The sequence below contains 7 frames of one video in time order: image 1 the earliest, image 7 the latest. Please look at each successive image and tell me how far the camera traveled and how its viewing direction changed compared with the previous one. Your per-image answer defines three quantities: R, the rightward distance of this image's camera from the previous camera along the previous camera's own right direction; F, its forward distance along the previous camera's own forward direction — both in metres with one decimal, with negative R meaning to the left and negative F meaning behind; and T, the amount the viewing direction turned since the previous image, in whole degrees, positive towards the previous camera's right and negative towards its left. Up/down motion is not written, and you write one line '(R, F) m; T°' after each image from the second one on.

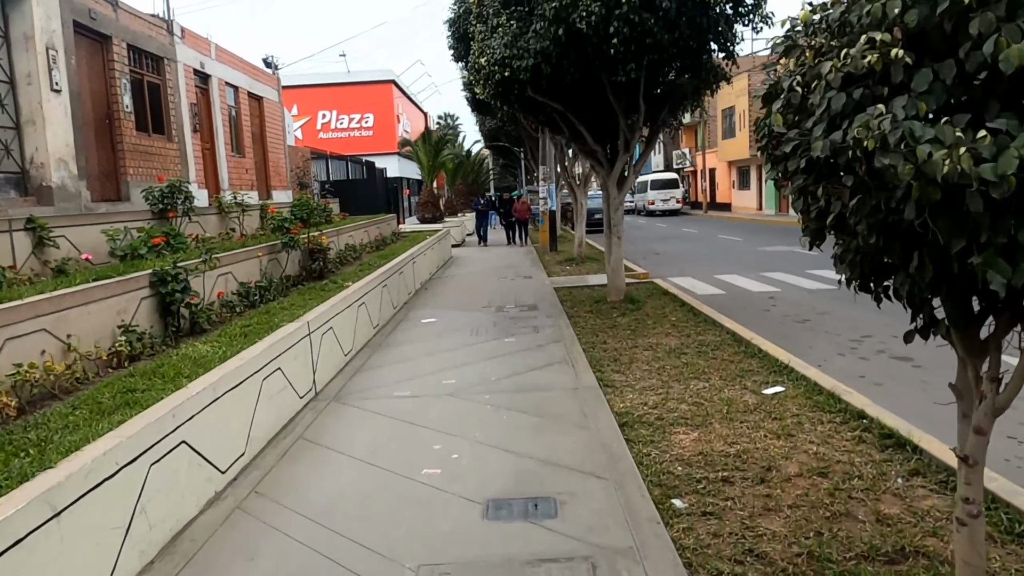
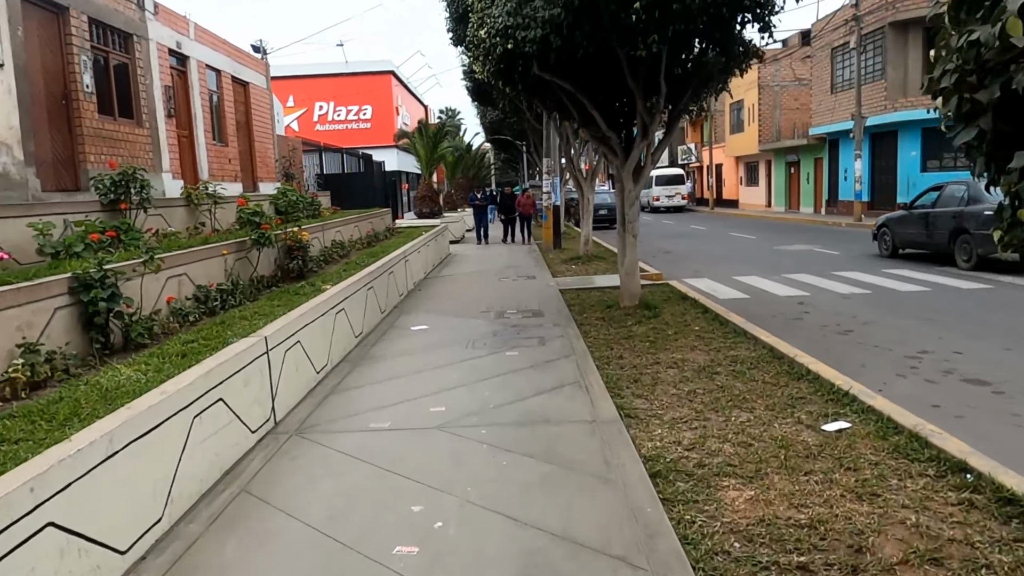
(0.0, +1.1) m; 0°
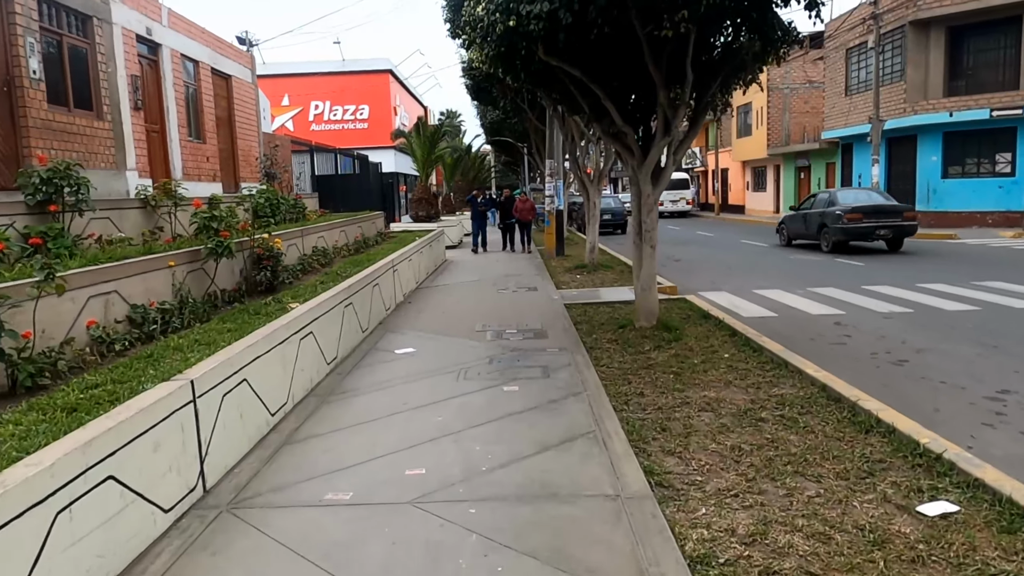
(0.0, +1.1) m; 0°
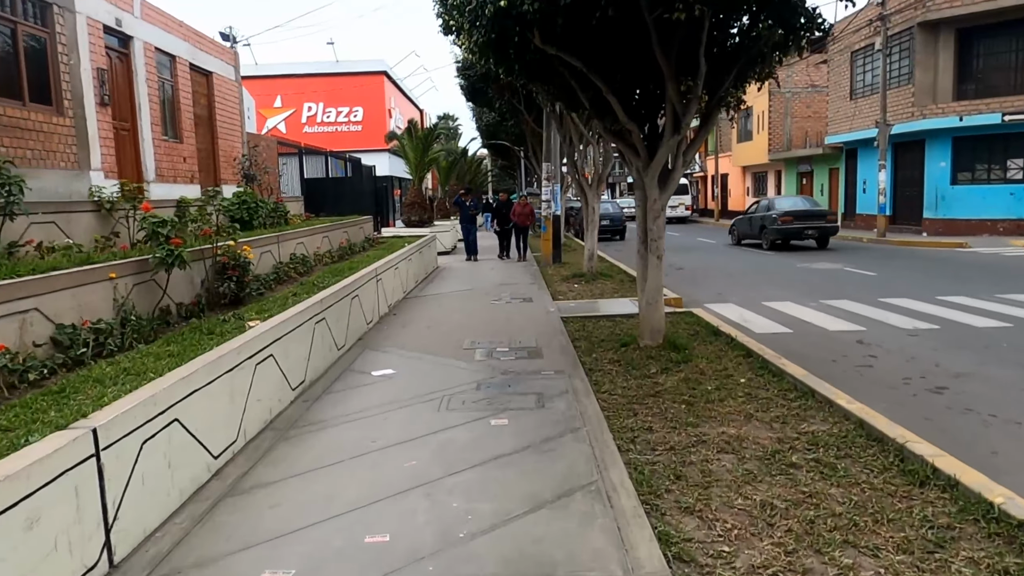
(+0.1, +0.8) m; 0°
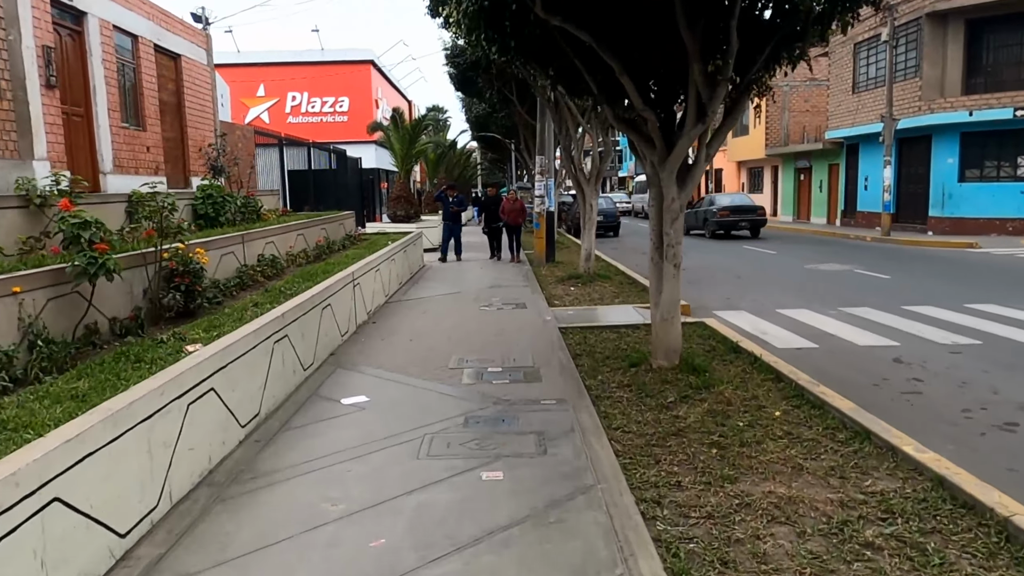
(0.0, +1.0) m; +1°
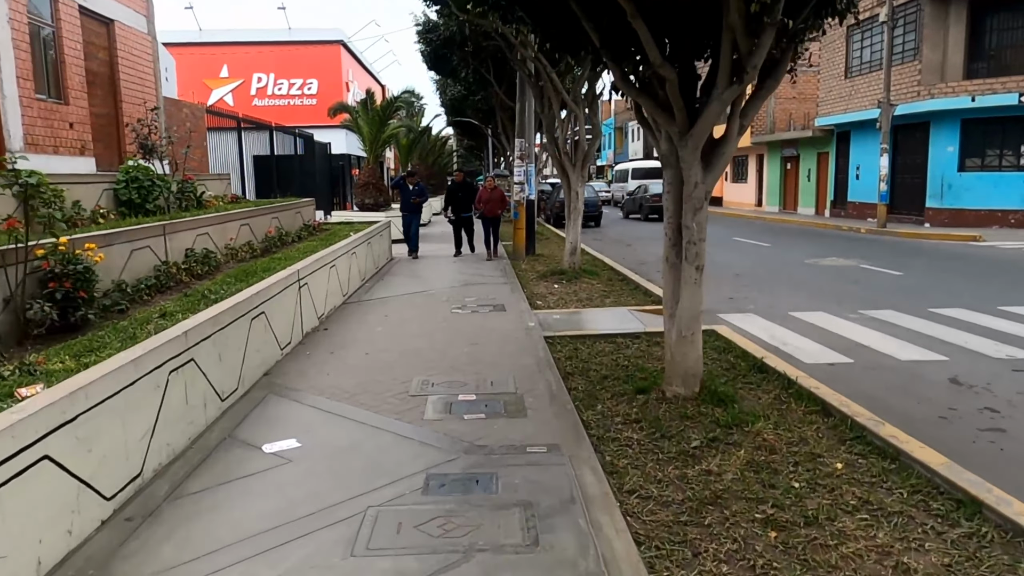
(0.0, +1.4) m; +2°
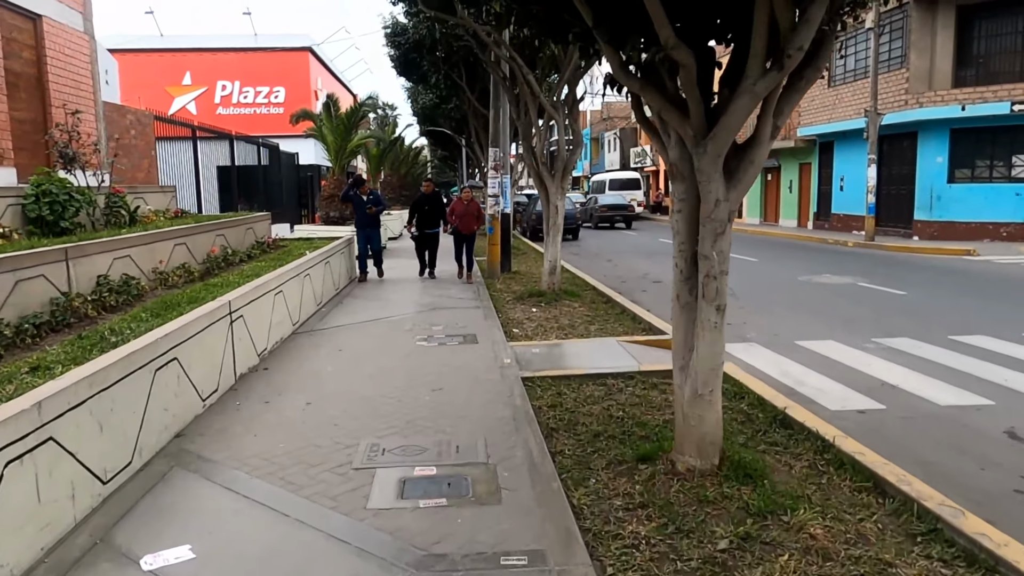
(0.0, +1.1) m; +2°
